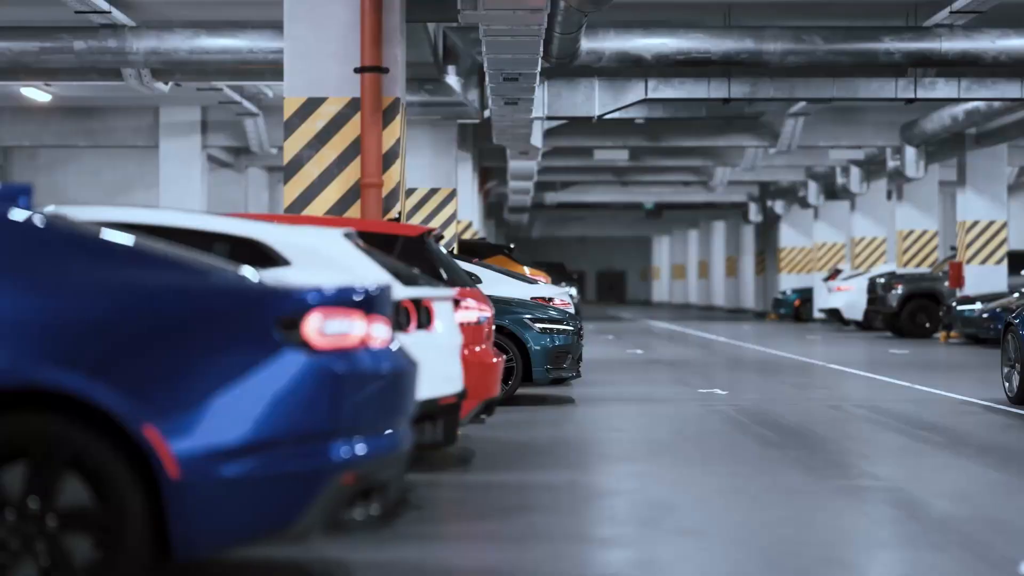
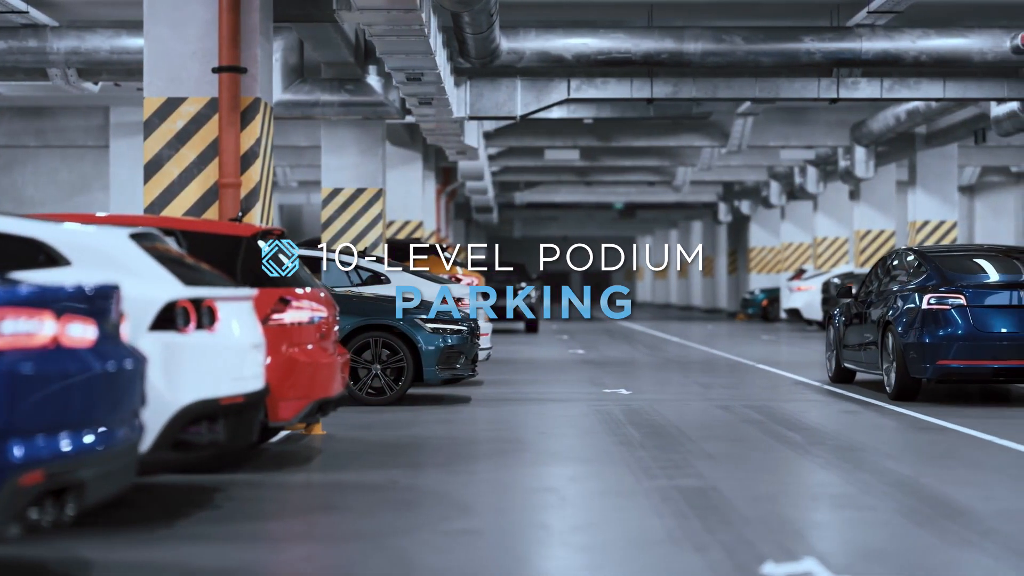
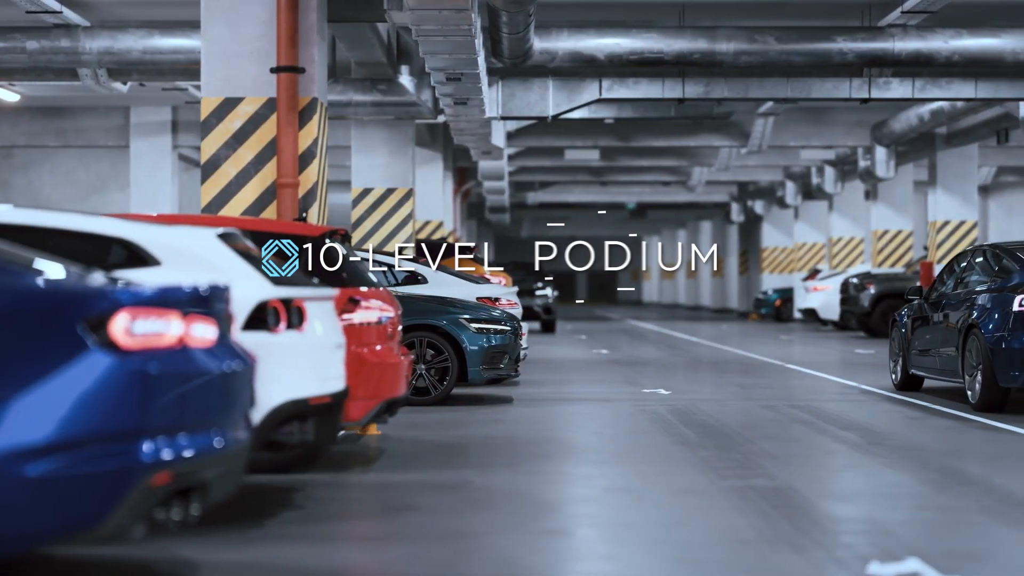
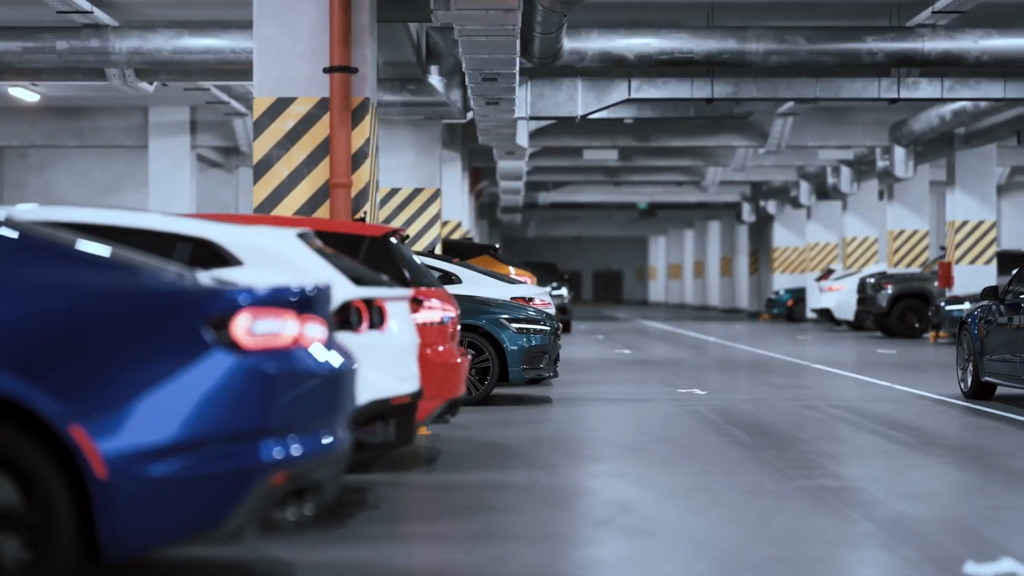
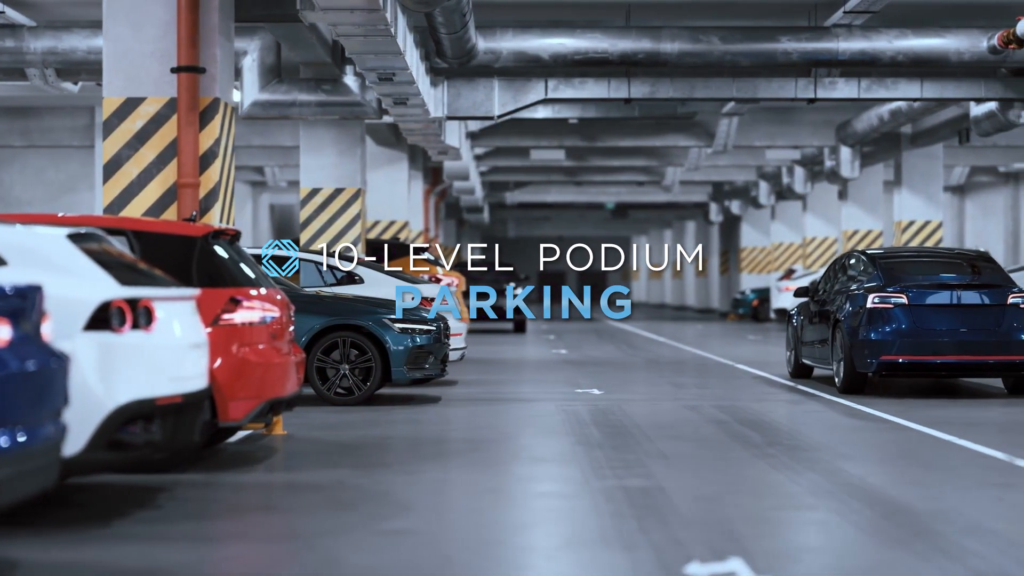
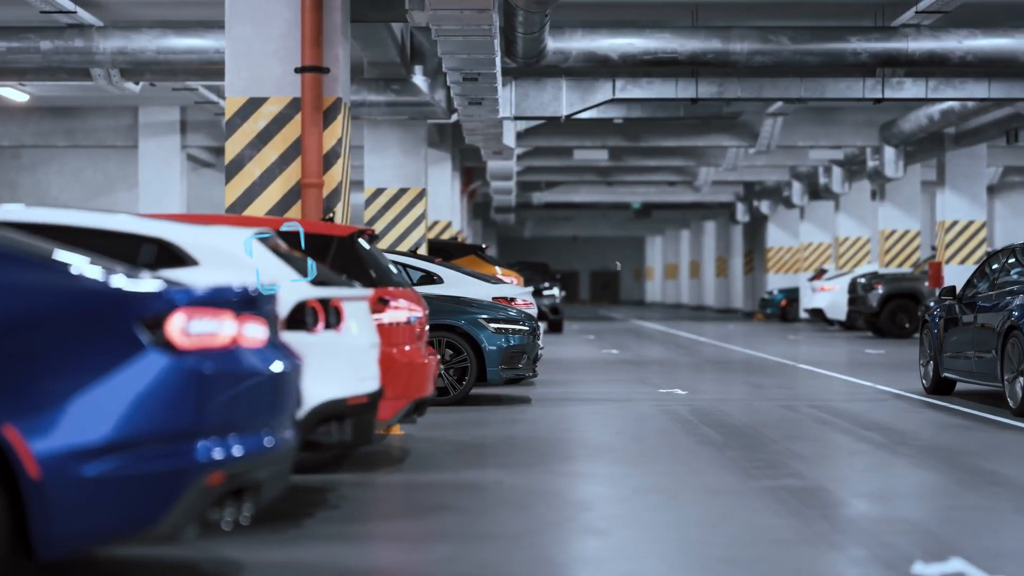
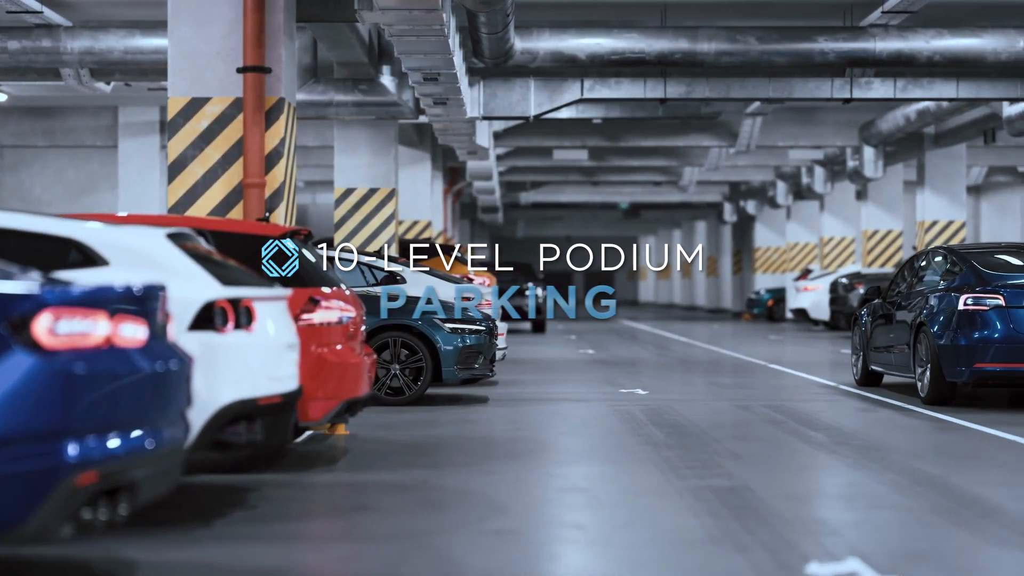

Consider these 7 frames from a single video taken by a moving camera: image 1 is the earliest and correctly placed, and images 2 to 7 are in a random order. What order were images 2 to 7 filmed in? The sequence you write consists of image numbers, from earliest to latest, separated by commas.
4, 6, 3, 7, 2, 5
